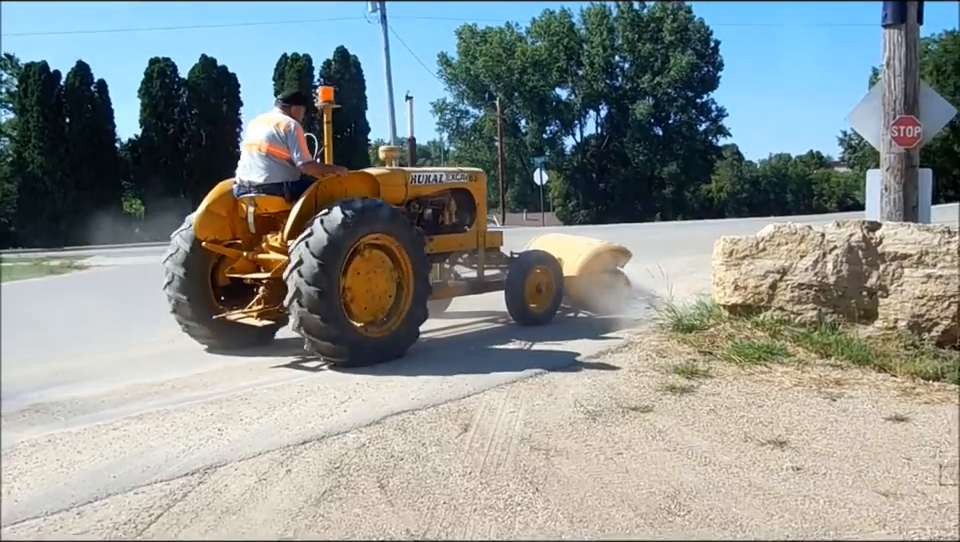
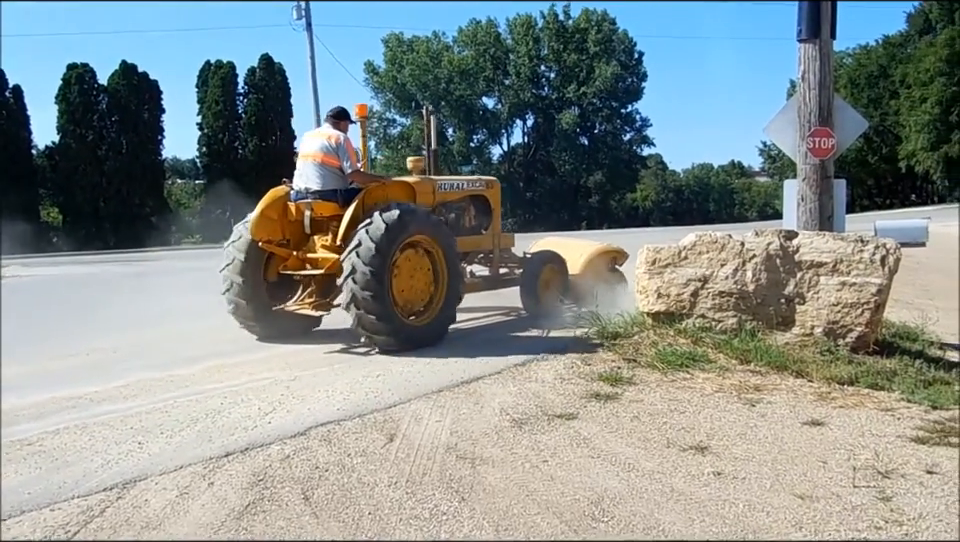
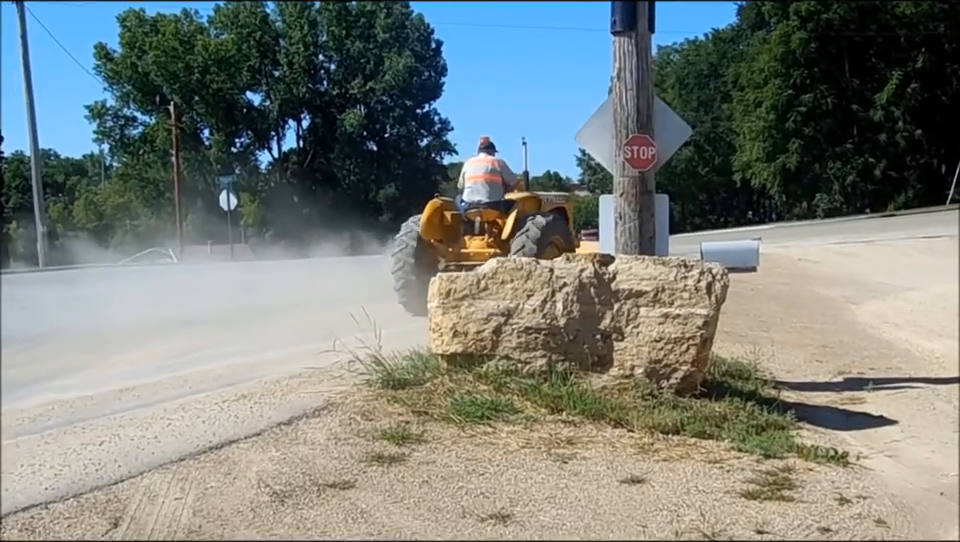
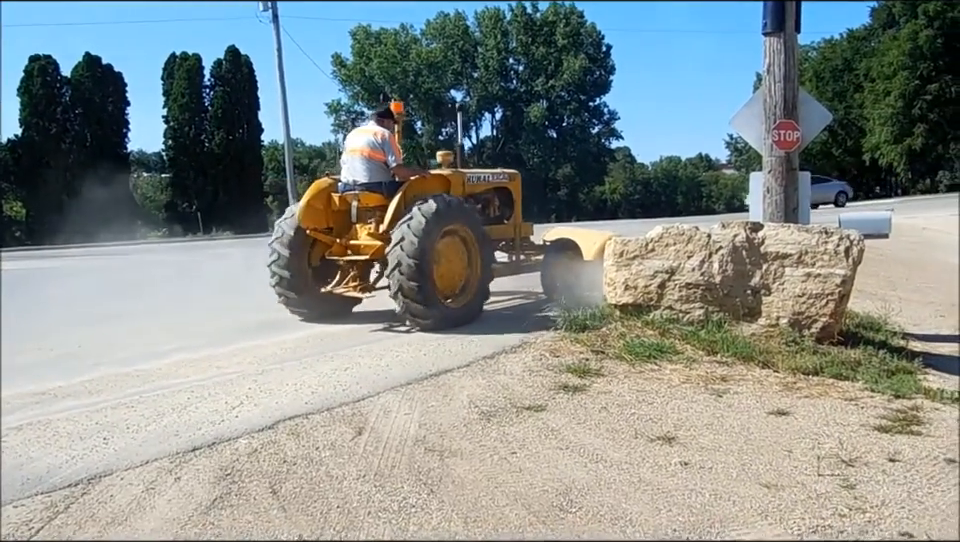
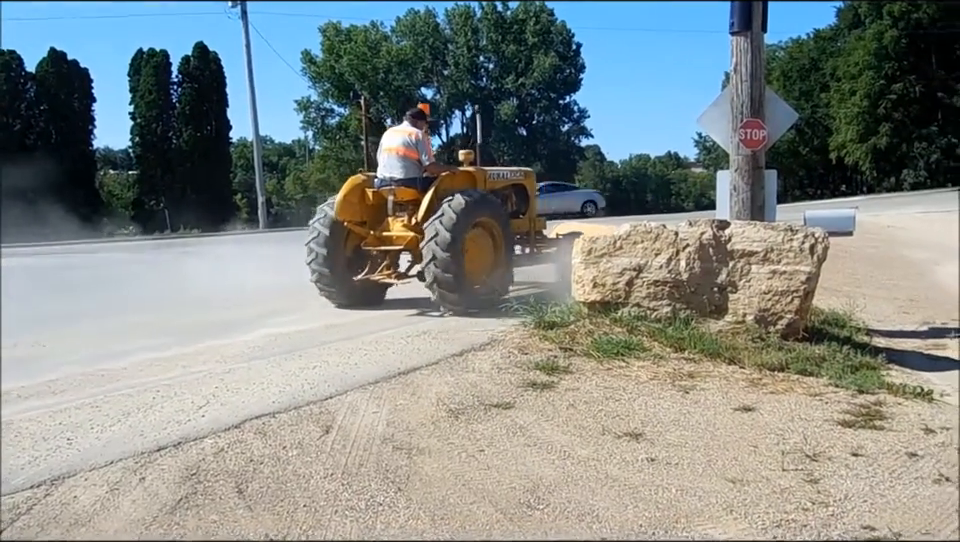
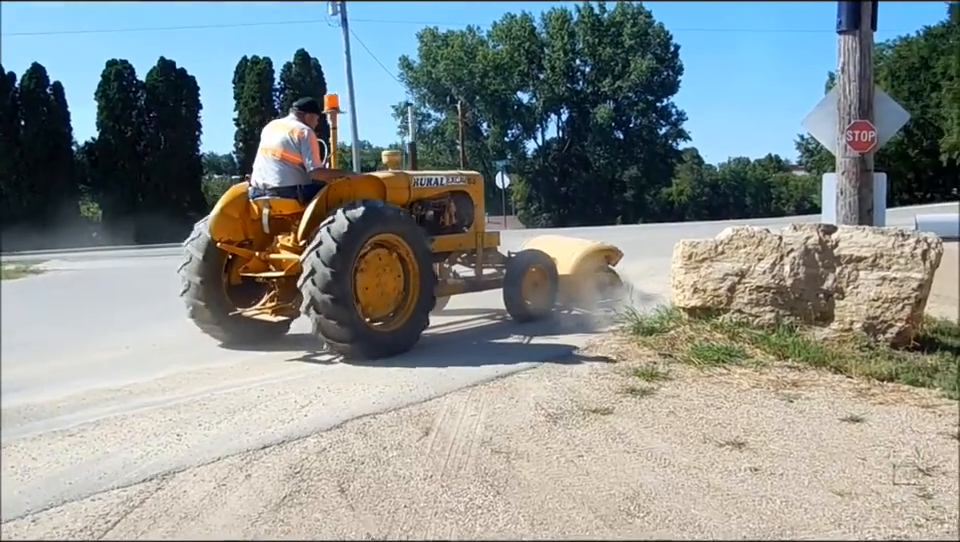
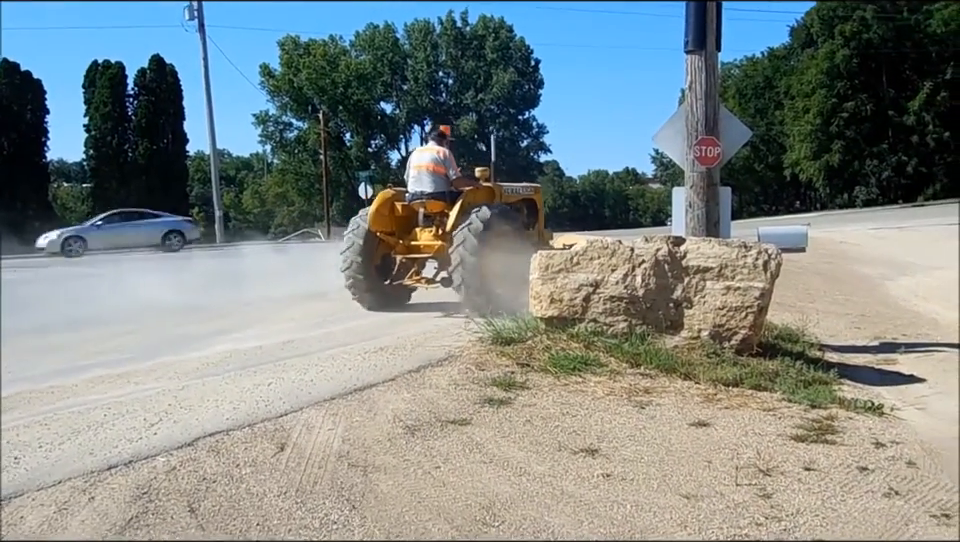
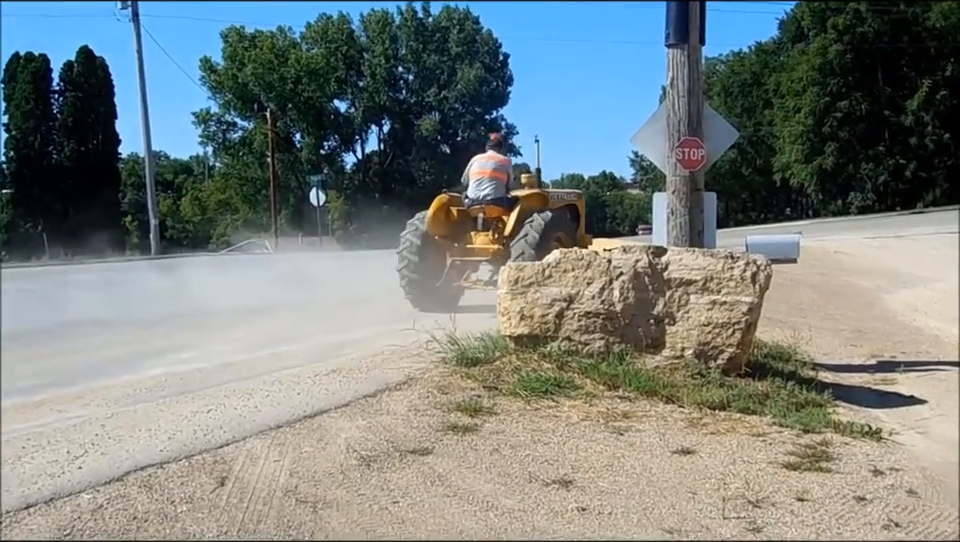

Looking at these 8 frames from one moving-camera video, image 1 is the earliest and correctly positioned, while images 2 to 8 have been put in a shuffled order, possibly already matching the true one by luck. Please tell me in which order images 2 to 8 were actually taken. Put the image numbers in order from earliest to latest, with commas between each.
6, 2, 4, 5, 7, 8, 3
